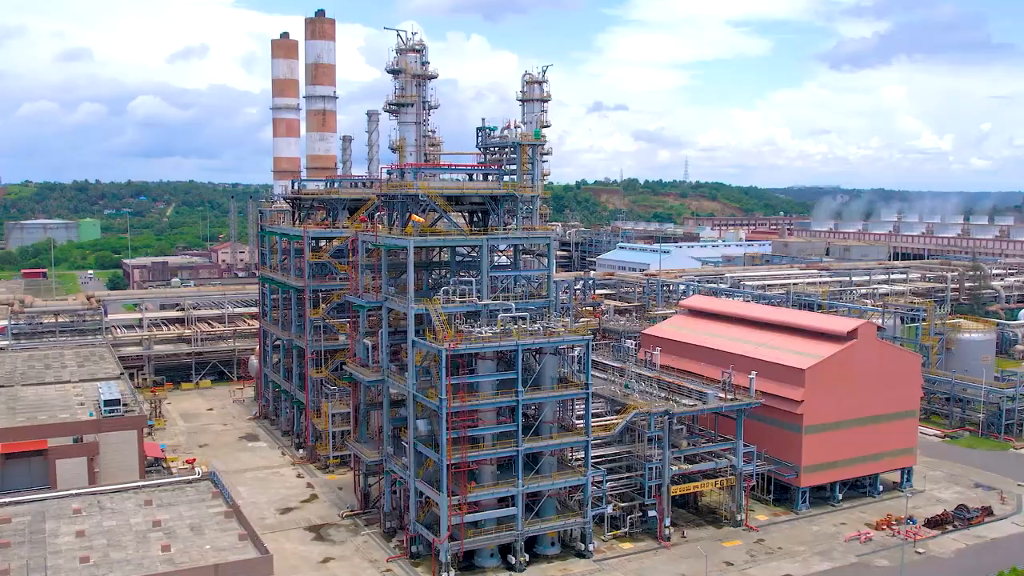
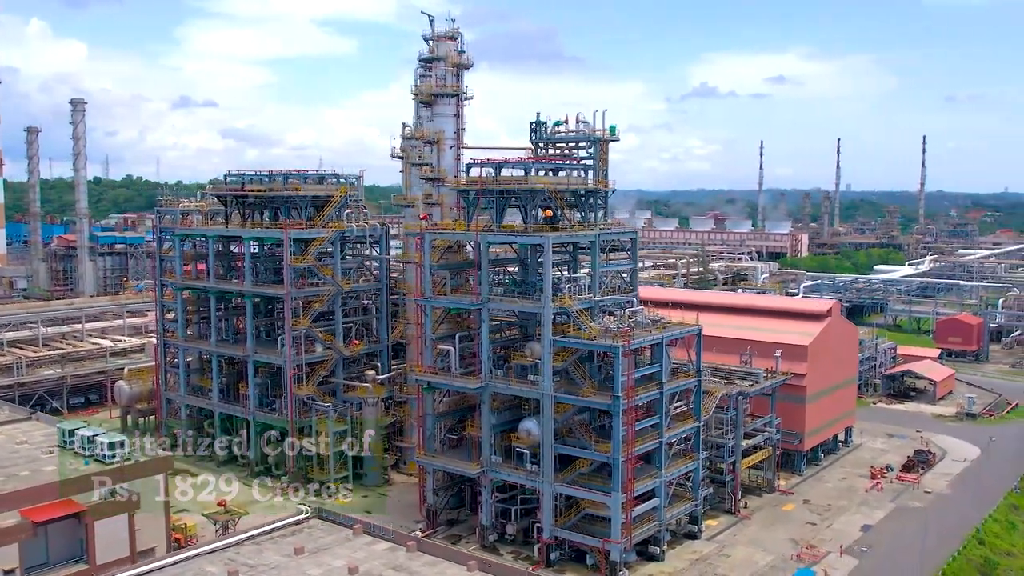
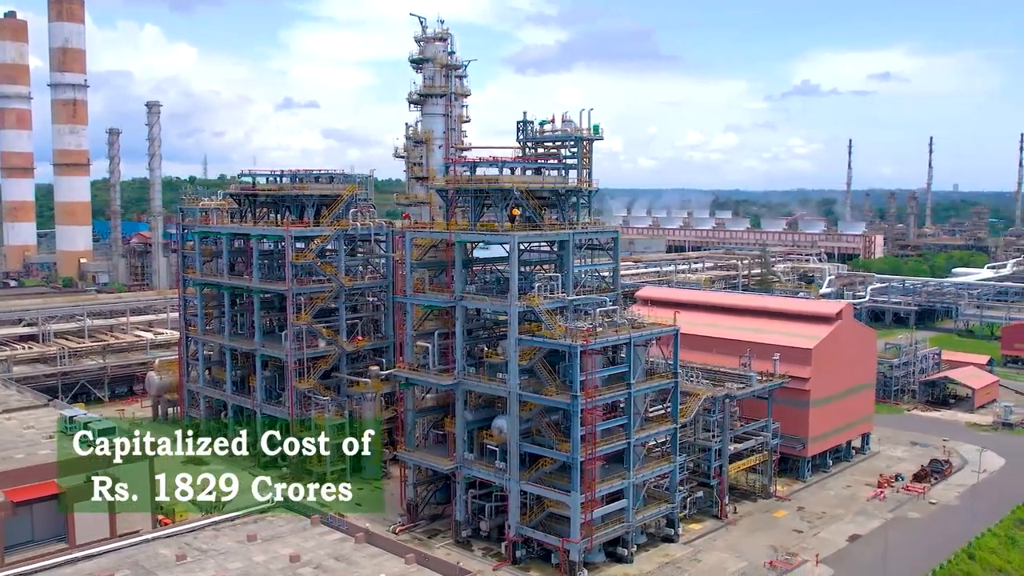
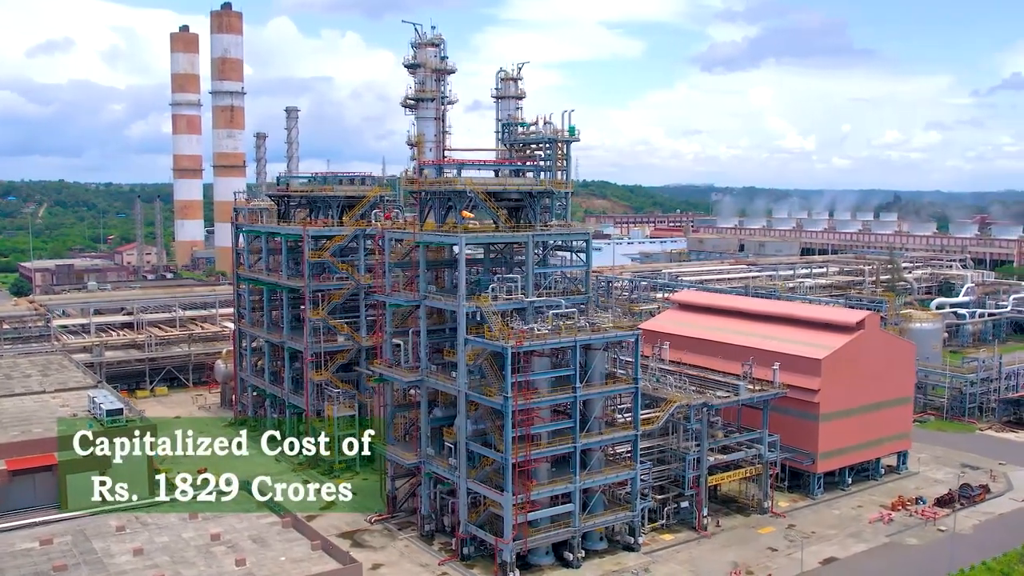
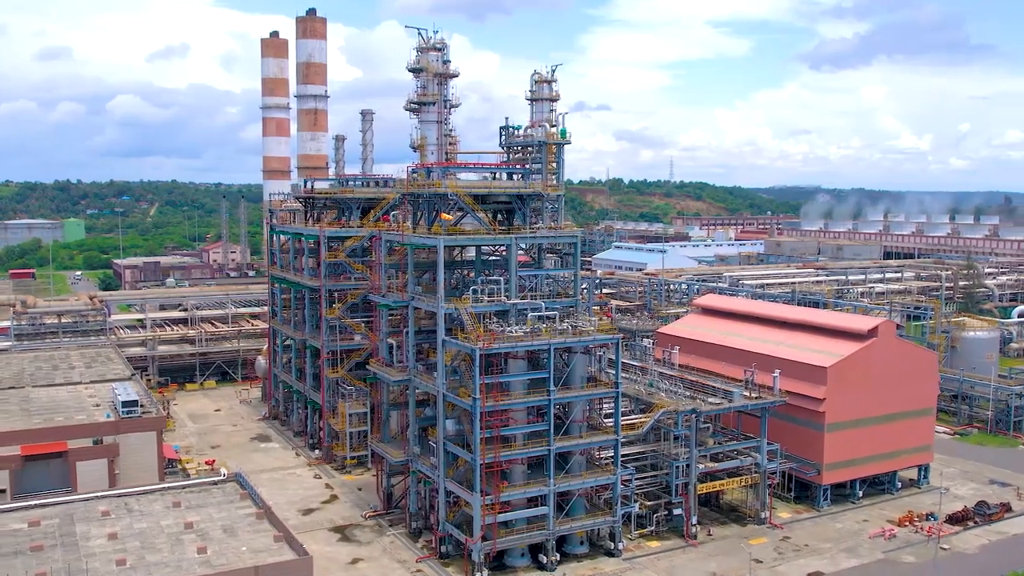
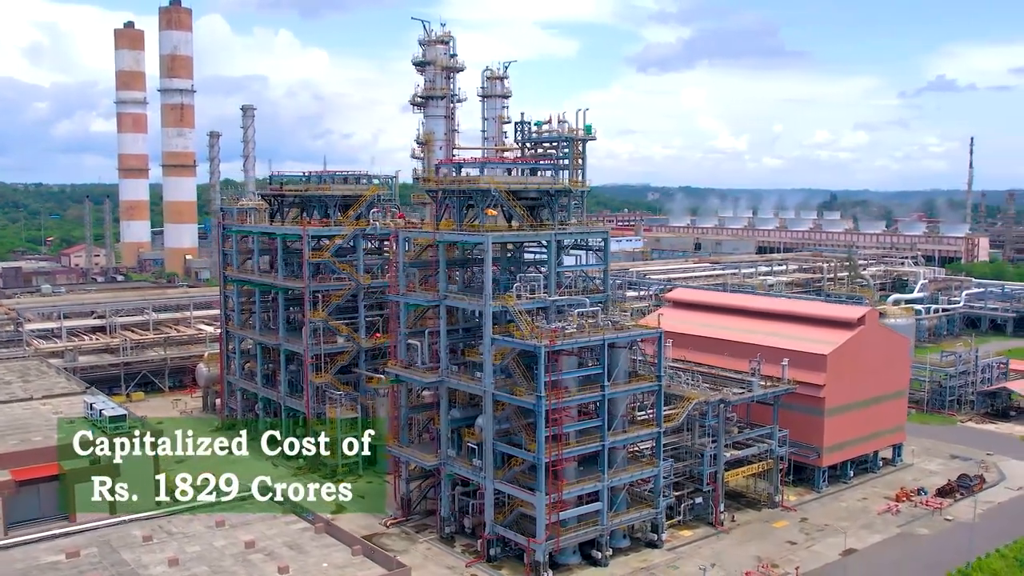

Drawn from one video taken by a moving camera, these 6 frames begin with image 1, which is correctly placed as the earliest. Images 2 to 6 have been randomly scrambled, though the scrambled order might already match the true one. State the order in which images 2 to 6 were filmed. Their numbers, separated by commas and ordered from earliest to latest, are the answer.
5, 4, 6, 3, 2
